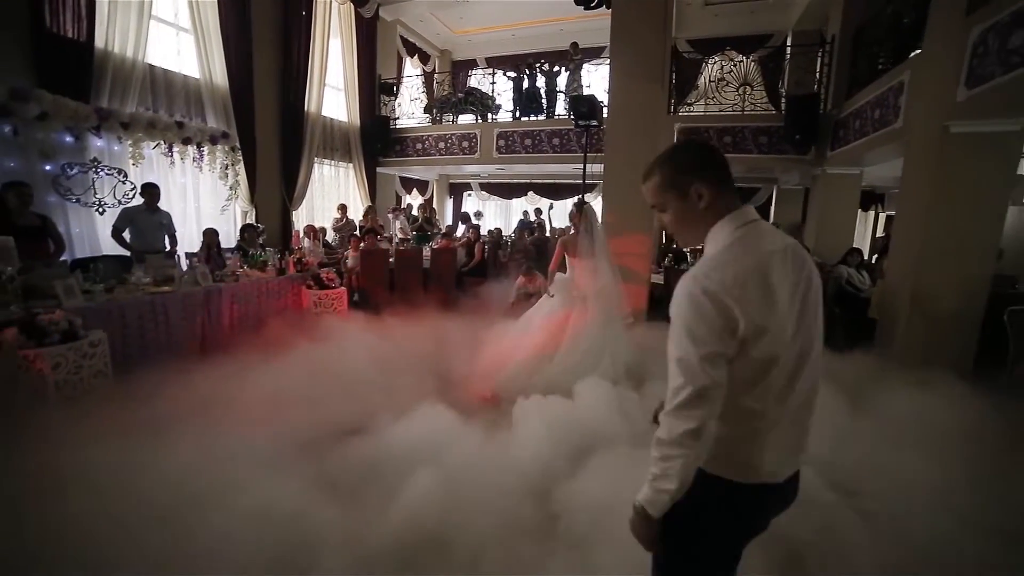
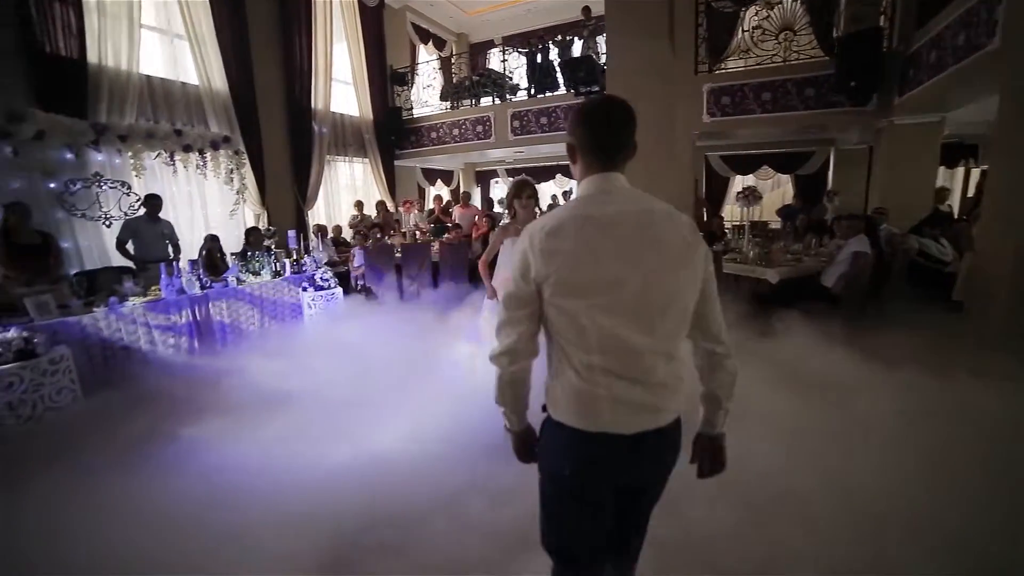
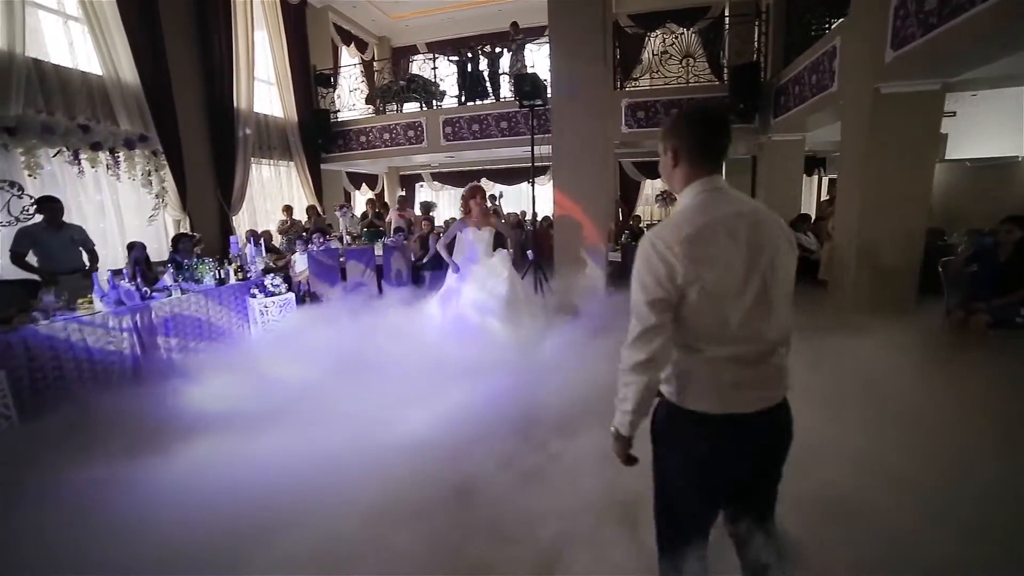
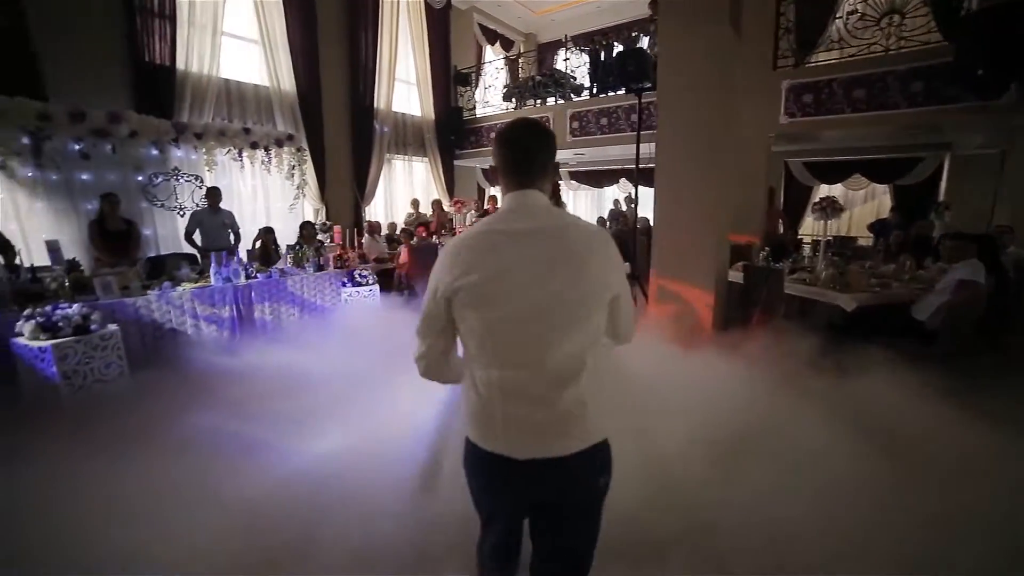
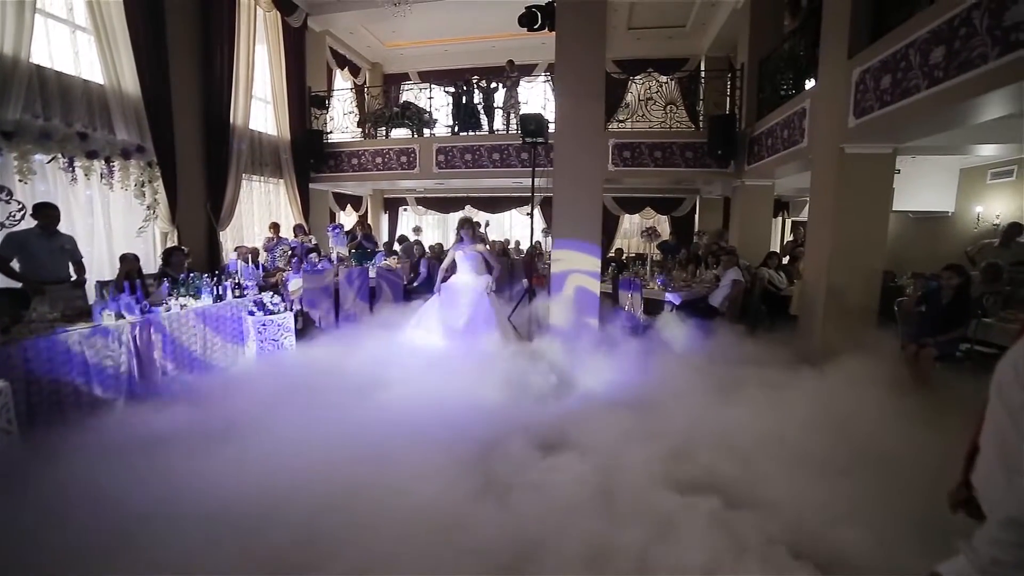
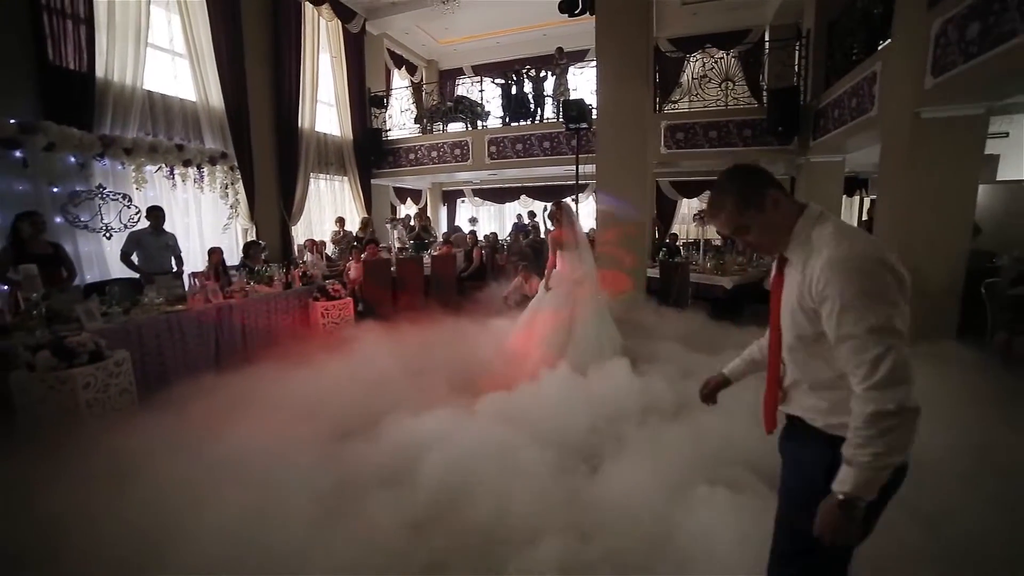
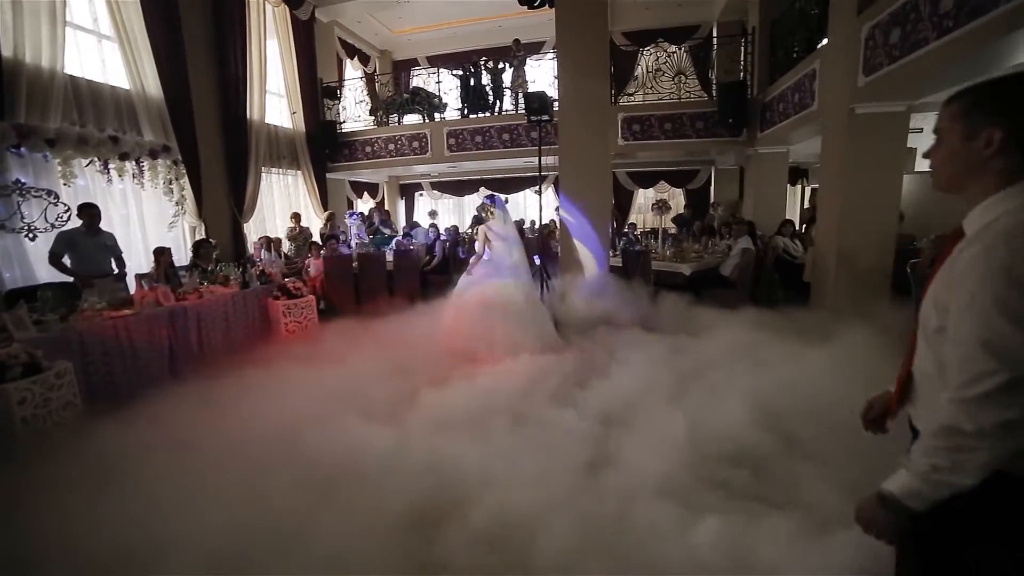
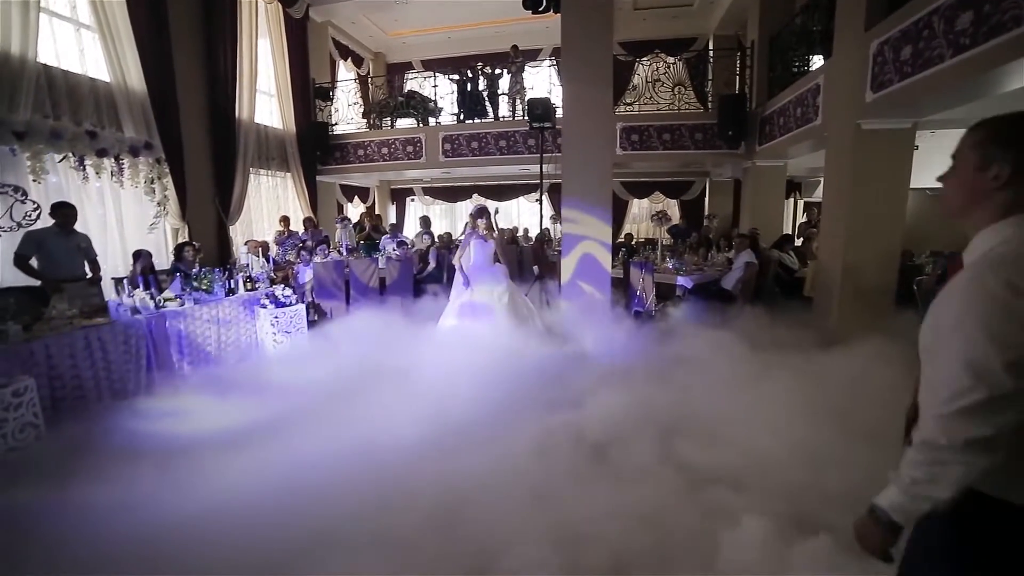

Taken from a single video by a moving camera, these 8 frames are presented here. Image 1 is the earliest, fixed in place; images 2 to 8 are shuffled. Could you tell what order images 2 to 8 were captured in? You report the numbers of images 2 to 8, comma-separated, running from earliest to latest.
6, 7, 5, 8, 3, 2, 4
